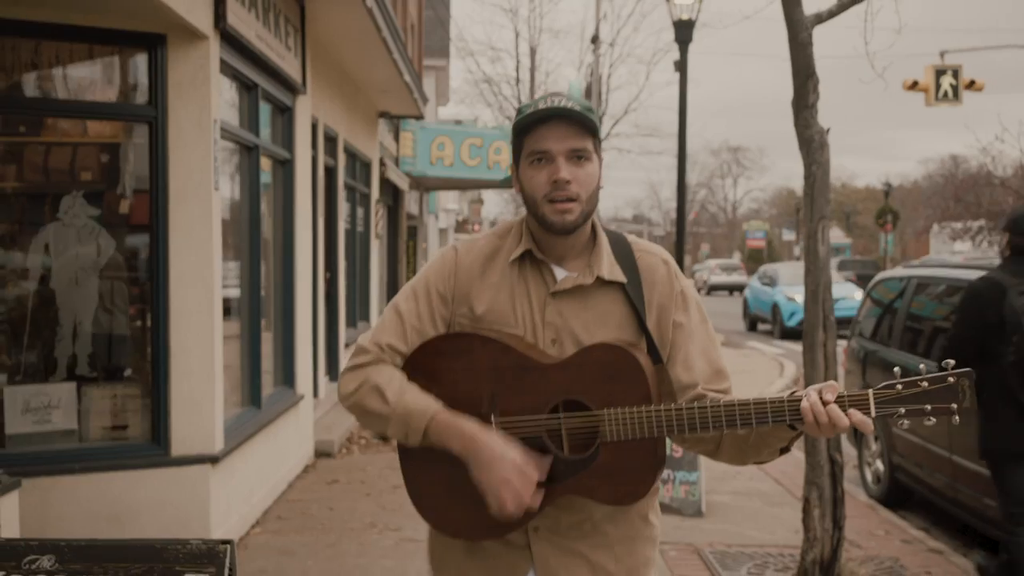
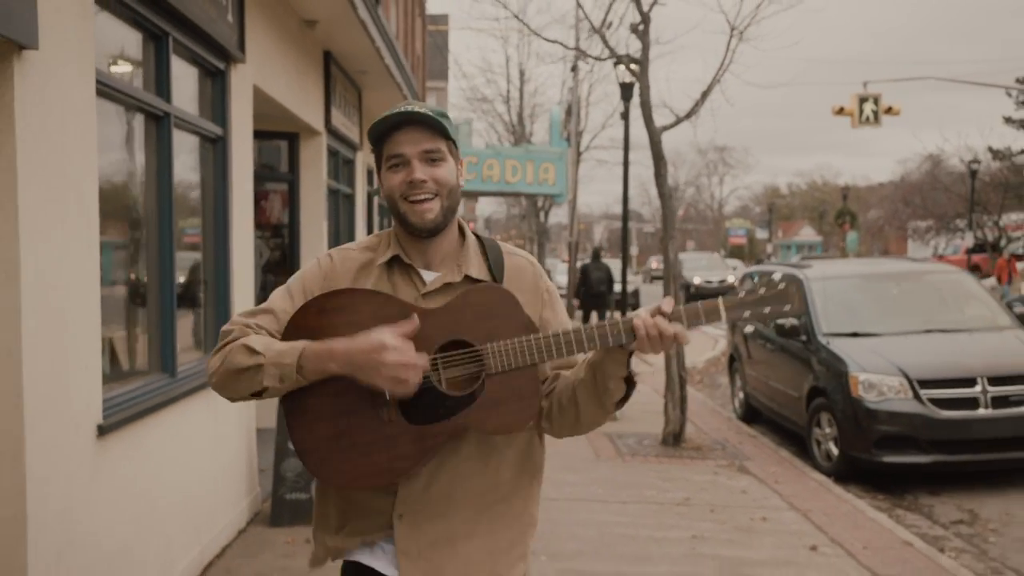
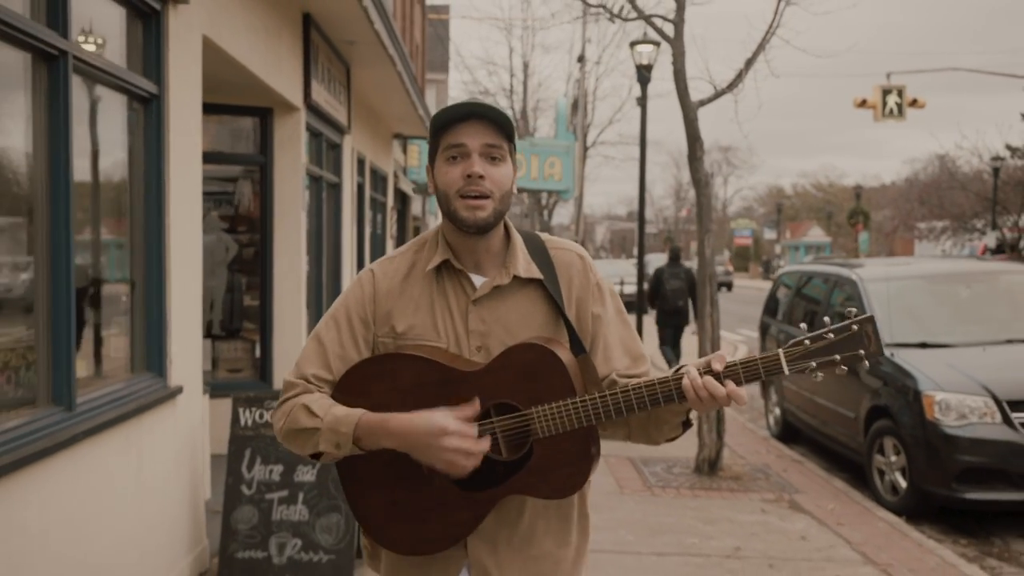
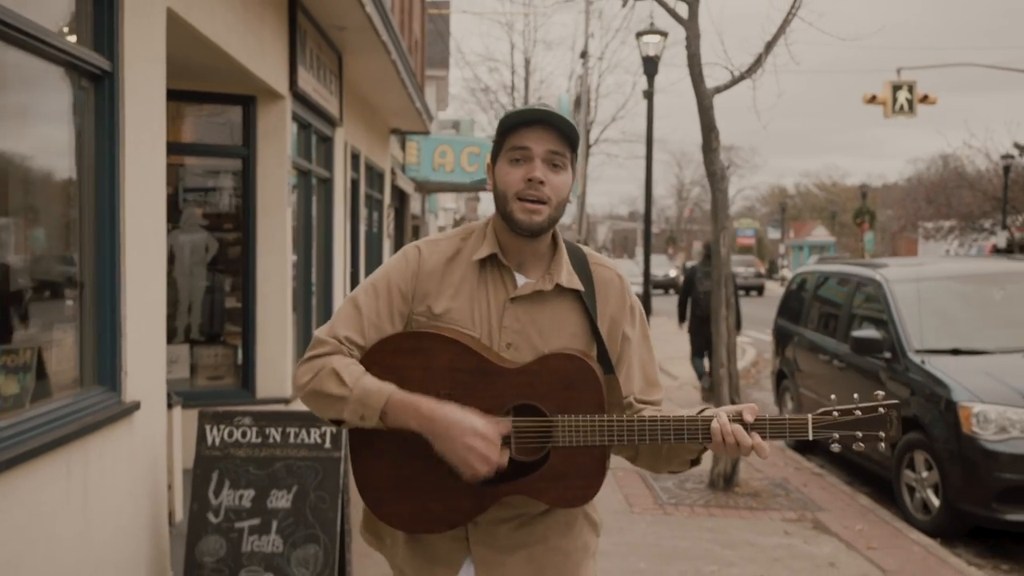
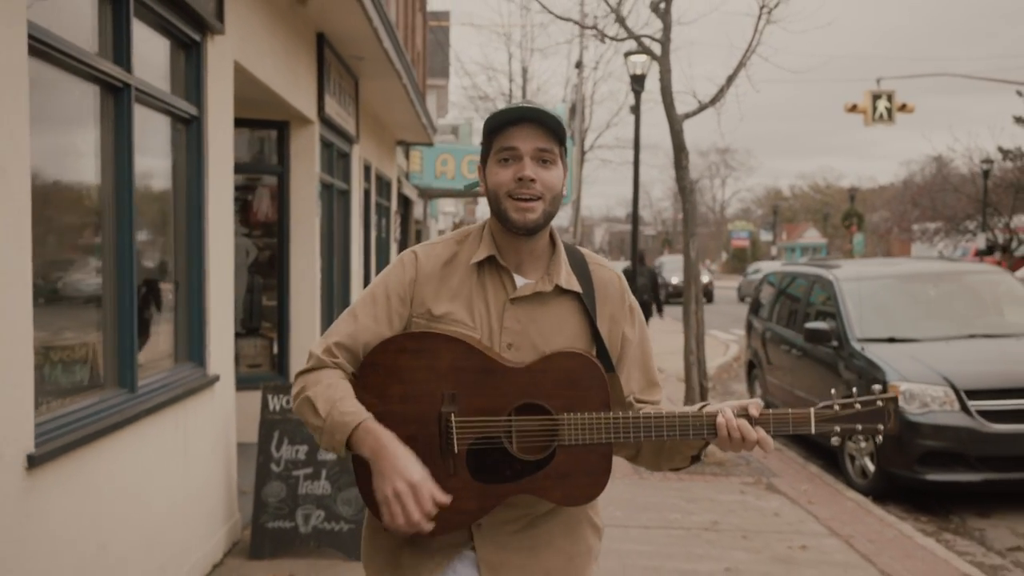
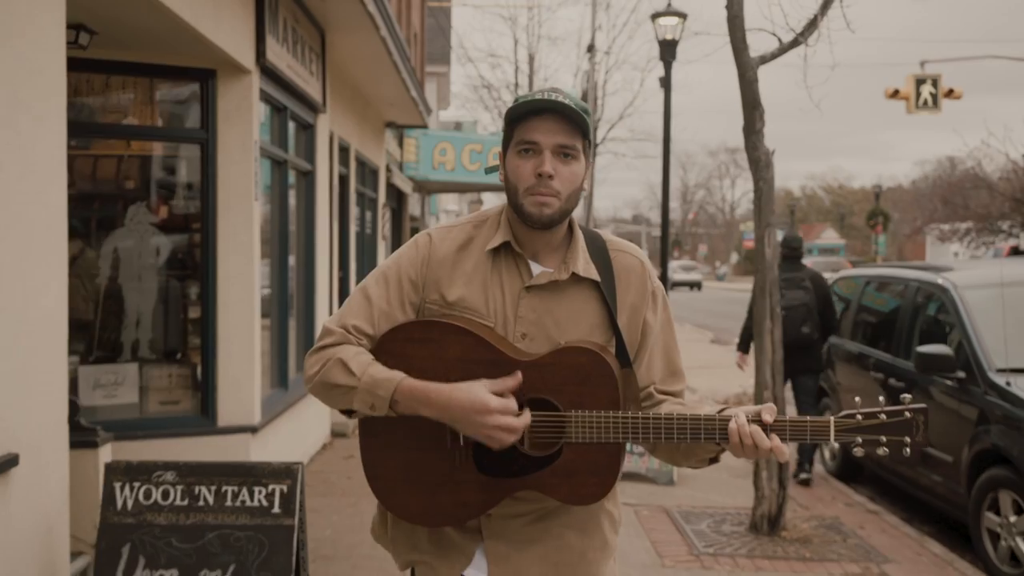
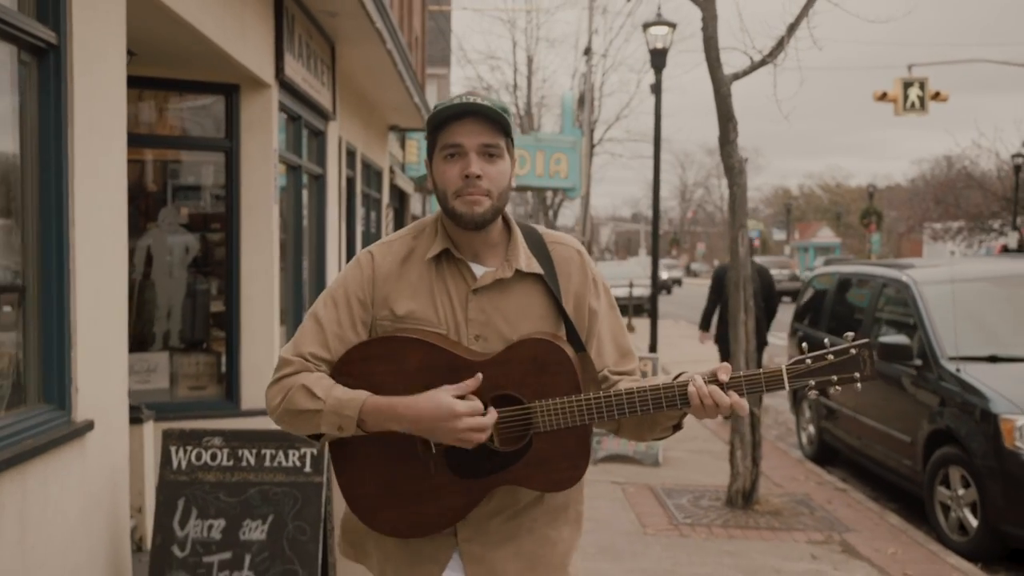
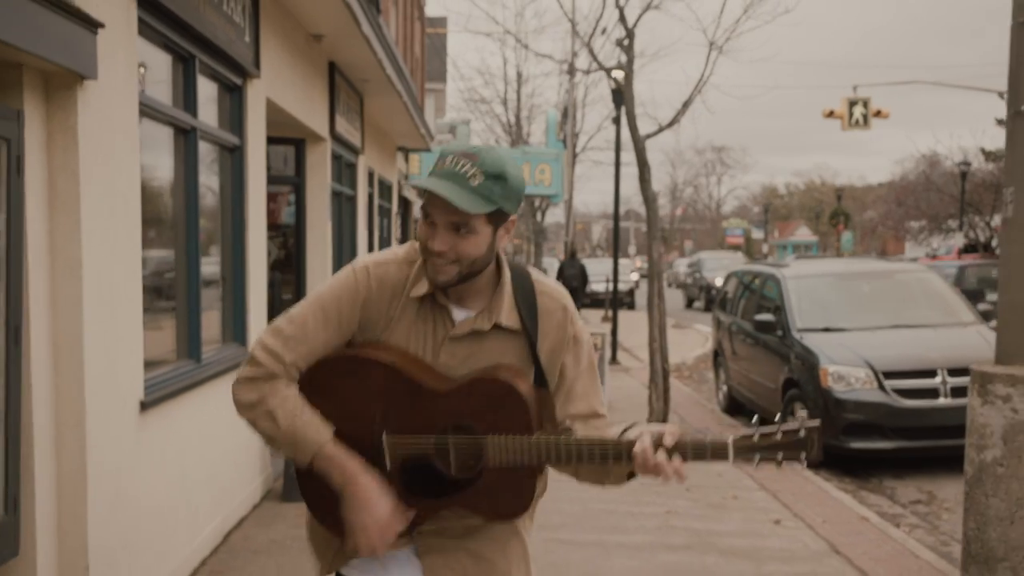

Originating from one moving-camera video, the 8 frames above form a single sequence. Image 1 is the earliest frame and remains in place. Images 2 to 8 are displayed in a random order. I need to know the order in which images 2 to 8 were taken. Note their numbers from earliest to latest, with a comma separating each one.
6, 7, 4, 3, 5, 2, 8
